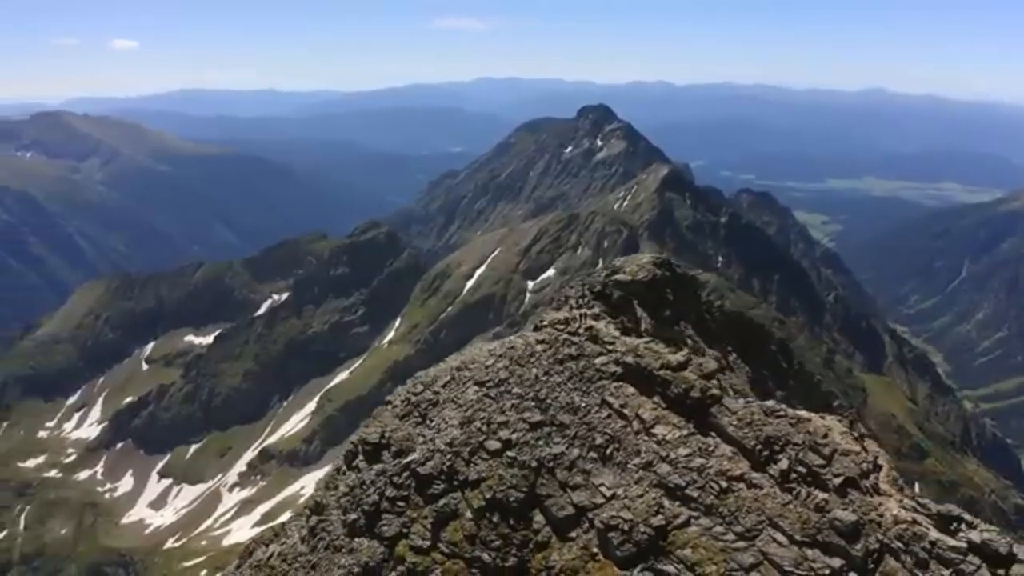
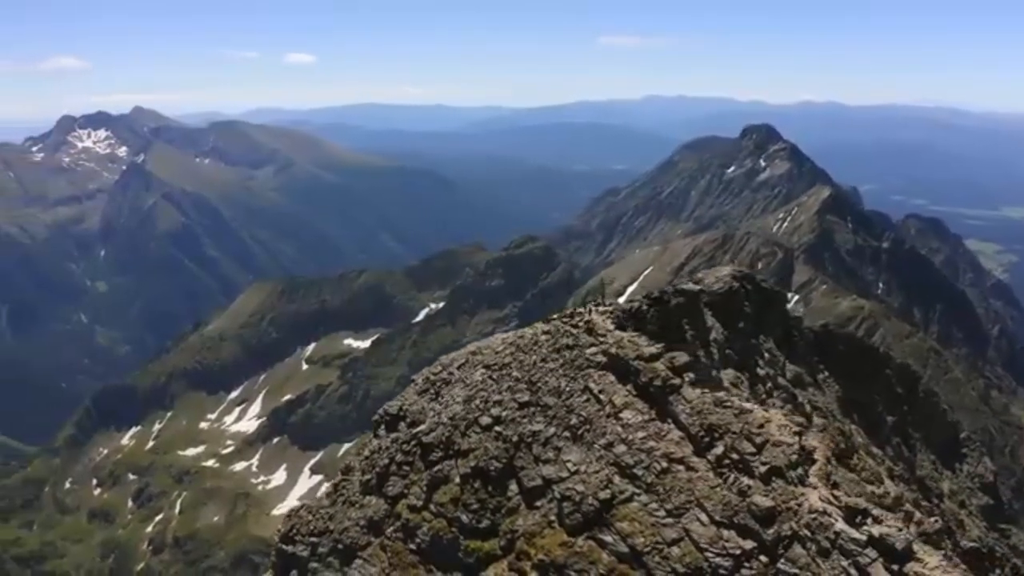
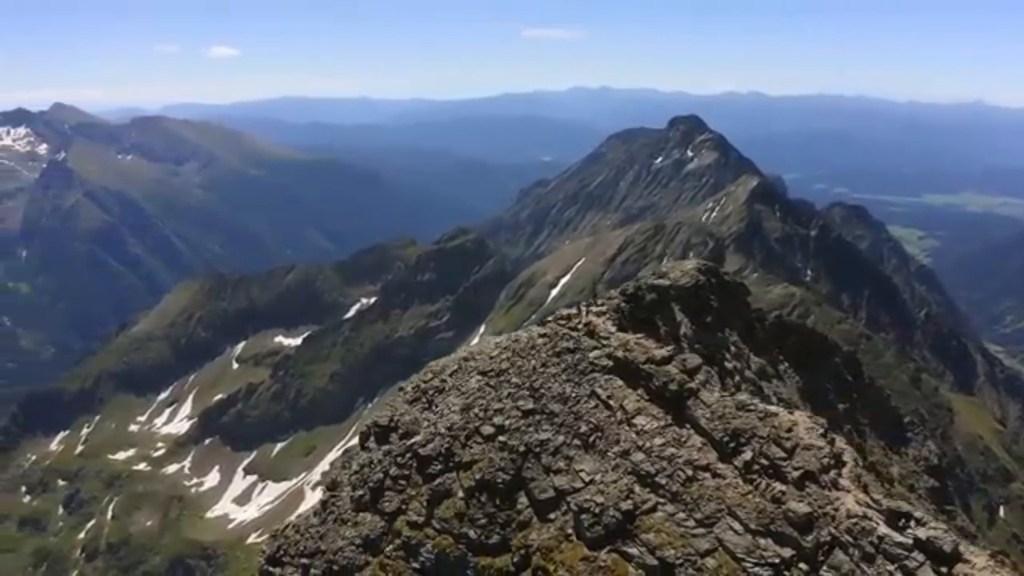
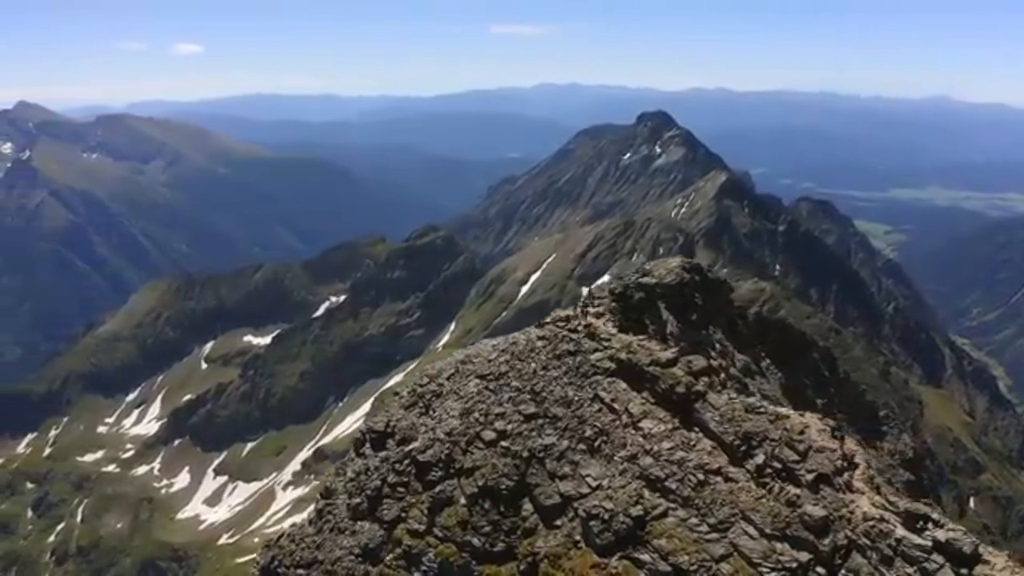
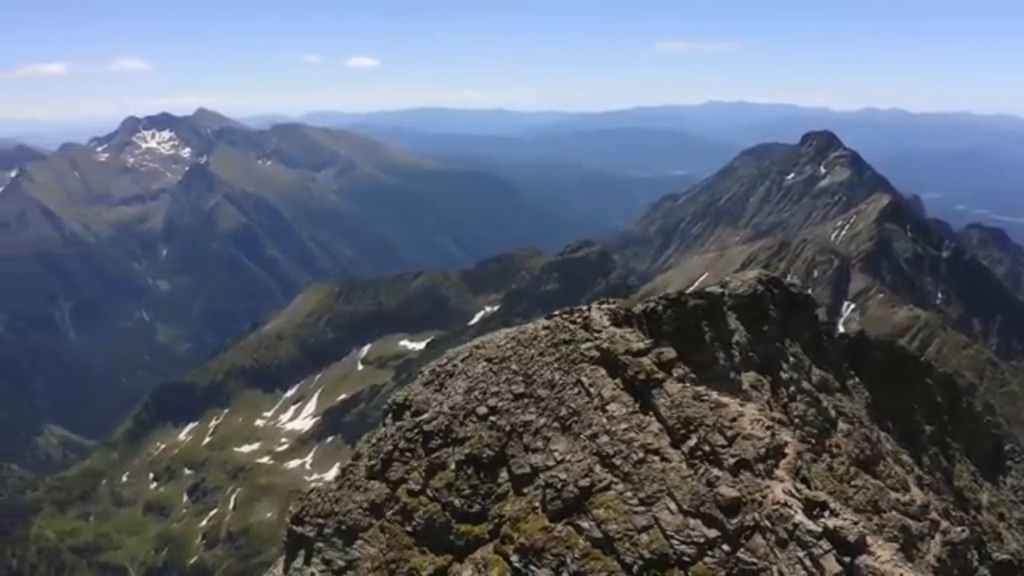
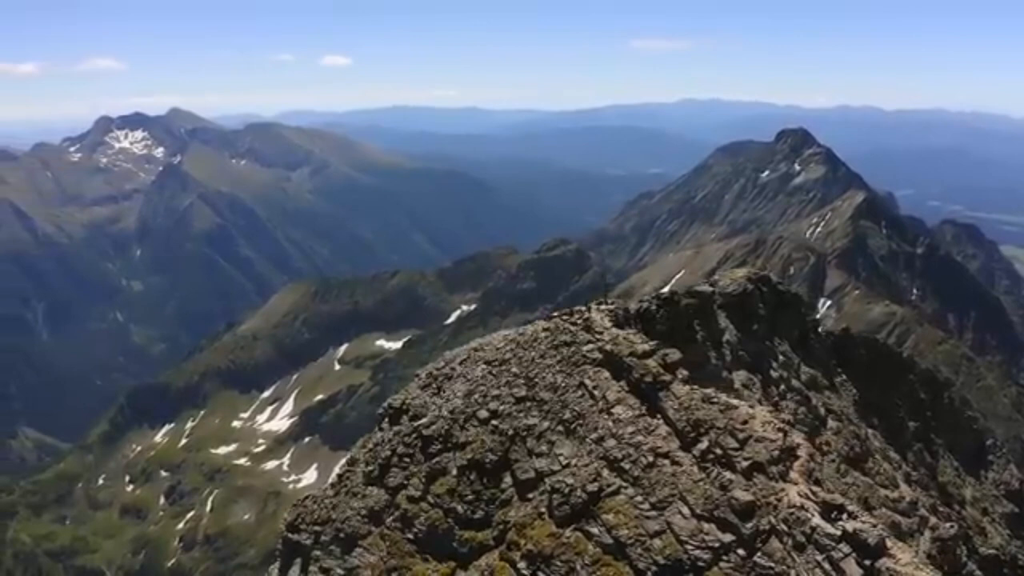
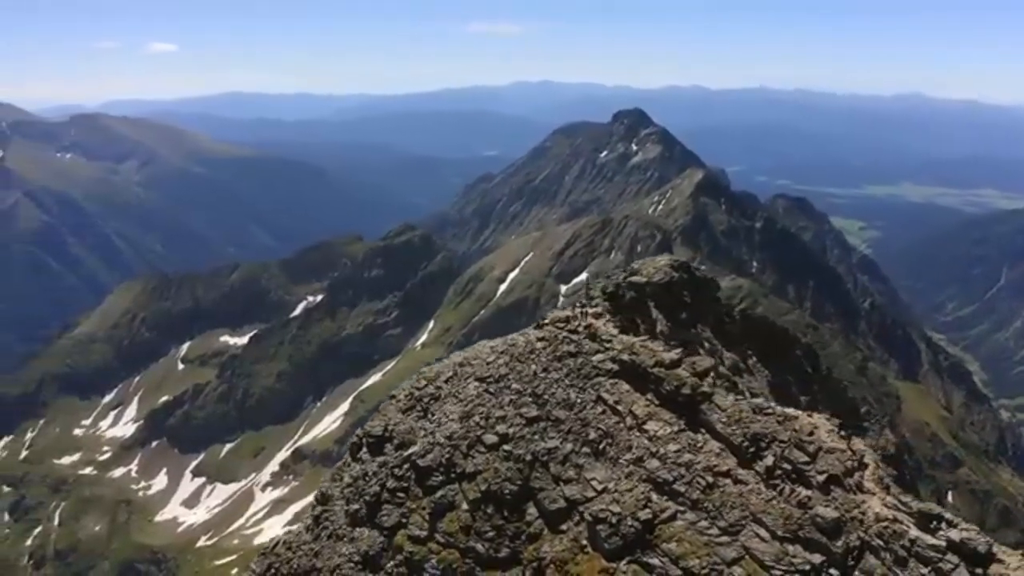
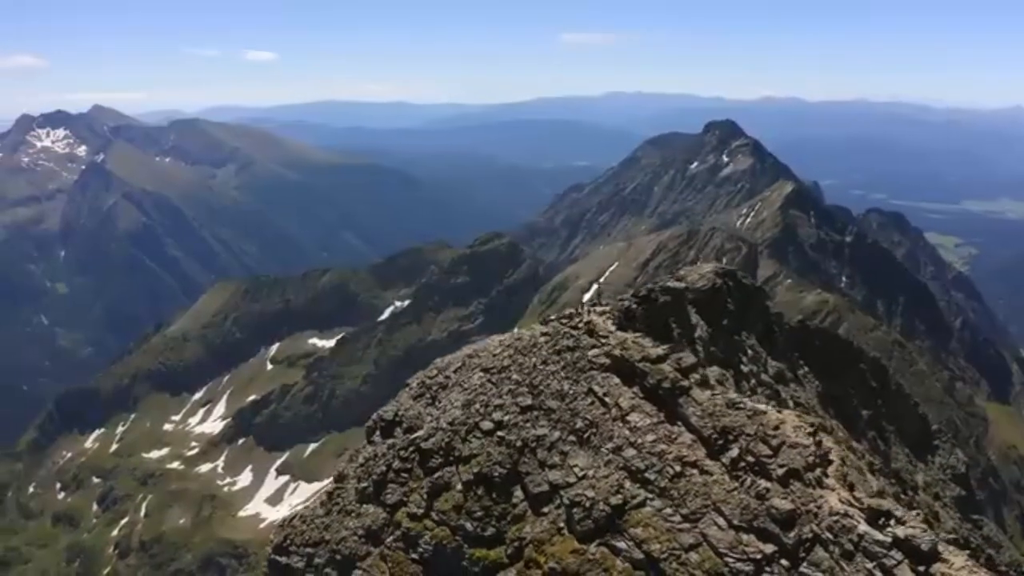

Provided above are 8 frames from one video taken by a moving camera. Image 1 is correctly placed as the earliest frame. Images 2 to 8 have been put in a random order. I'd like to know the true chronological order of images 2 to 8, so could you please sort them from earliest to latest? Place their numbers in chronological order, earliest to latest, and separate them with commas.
7, 4, 3, 8, 2, 6, 5
